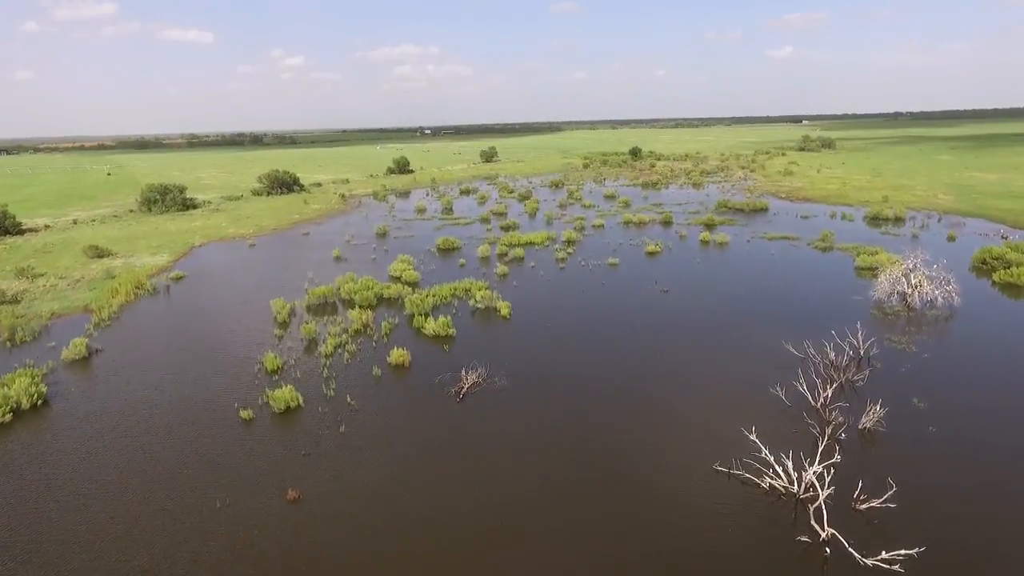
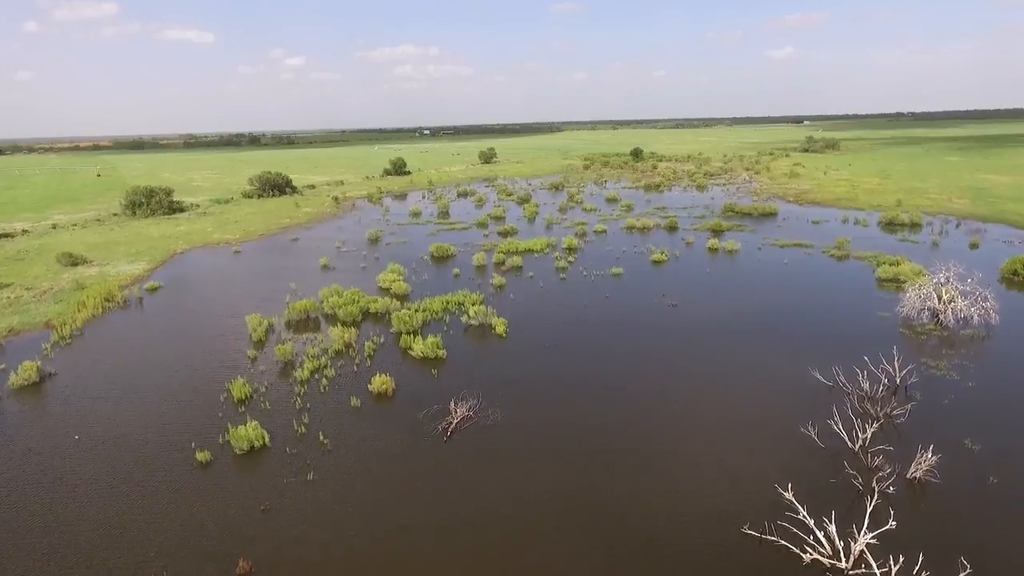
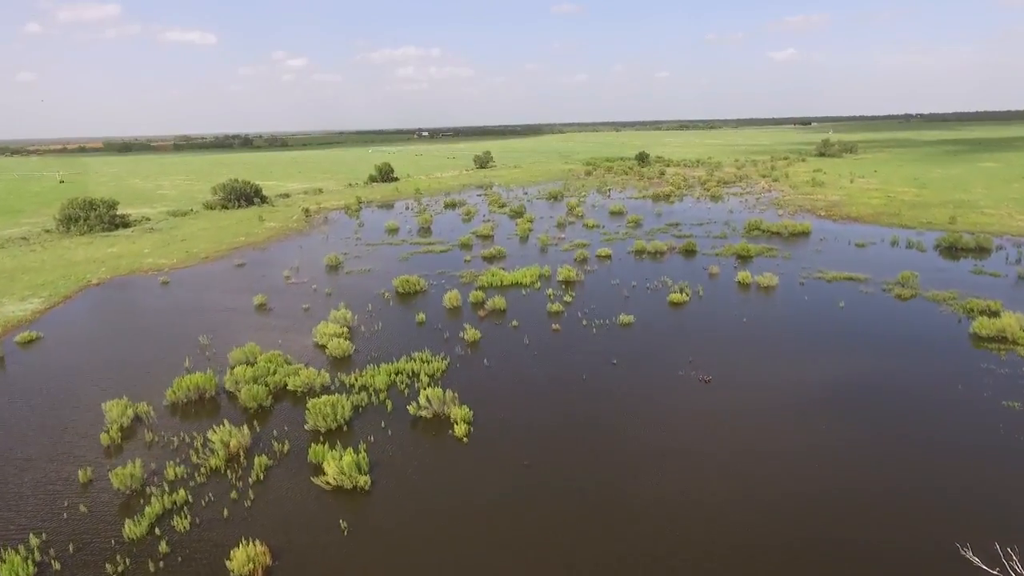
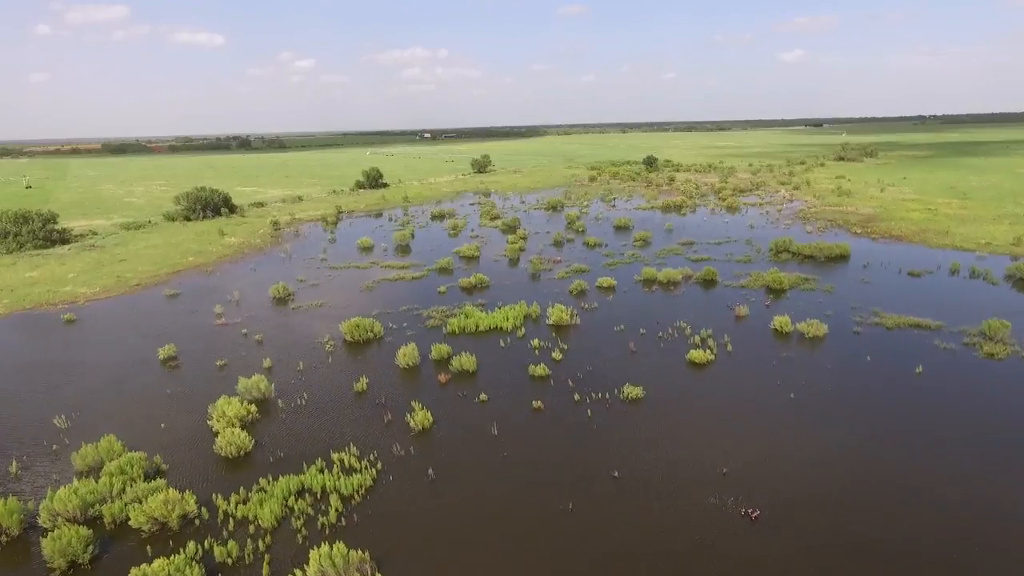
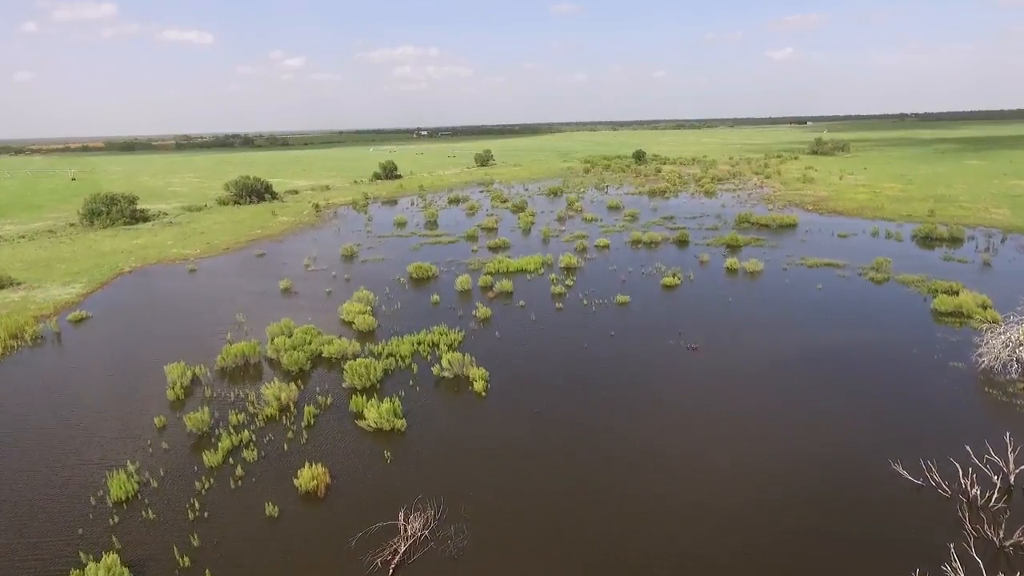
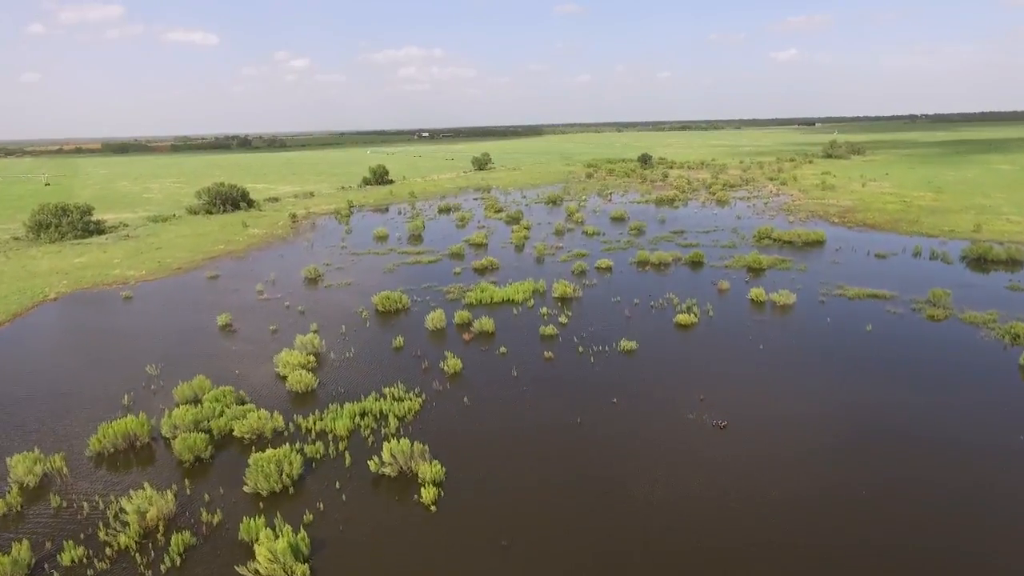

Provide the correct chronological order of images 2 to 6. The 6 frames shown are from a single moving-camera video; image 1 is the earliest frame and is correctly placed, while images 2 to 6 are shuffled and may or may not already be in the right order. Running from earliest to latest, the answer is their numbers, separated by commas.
2, 5, 3, 6, 4
